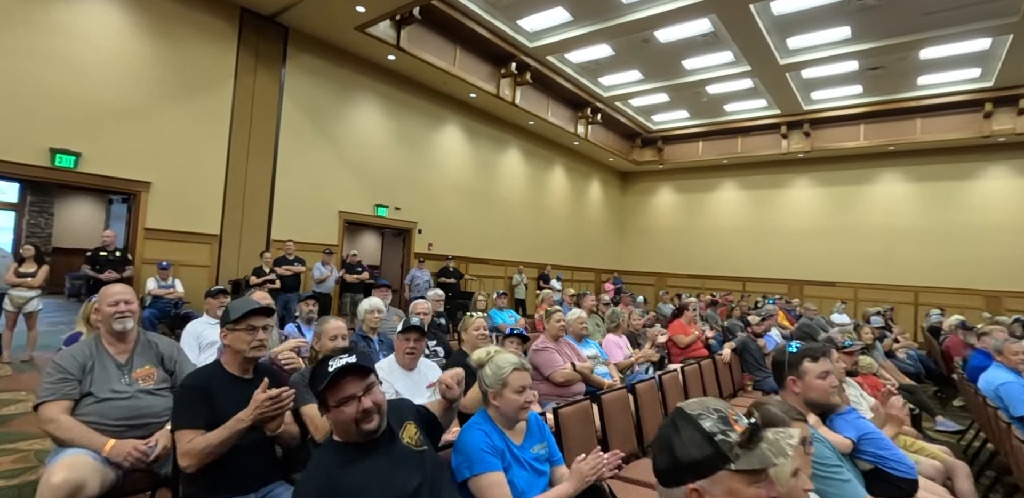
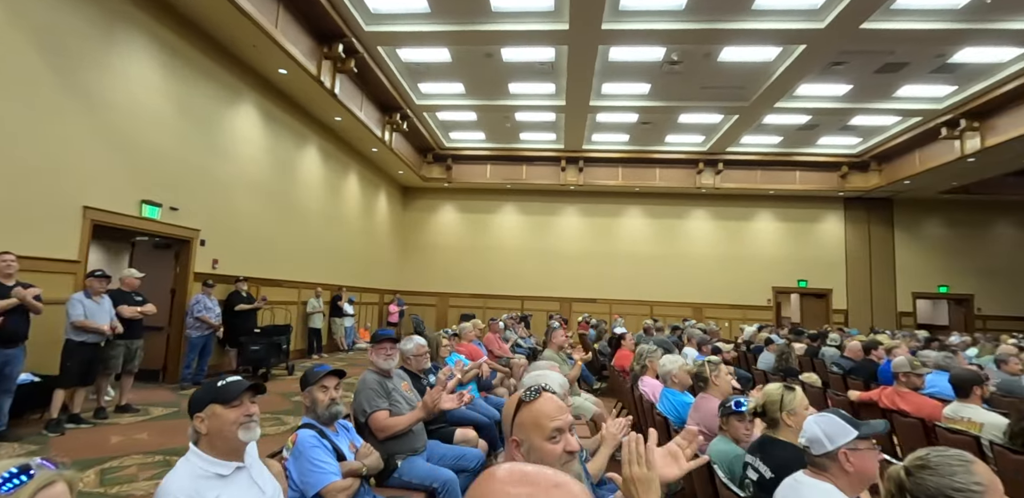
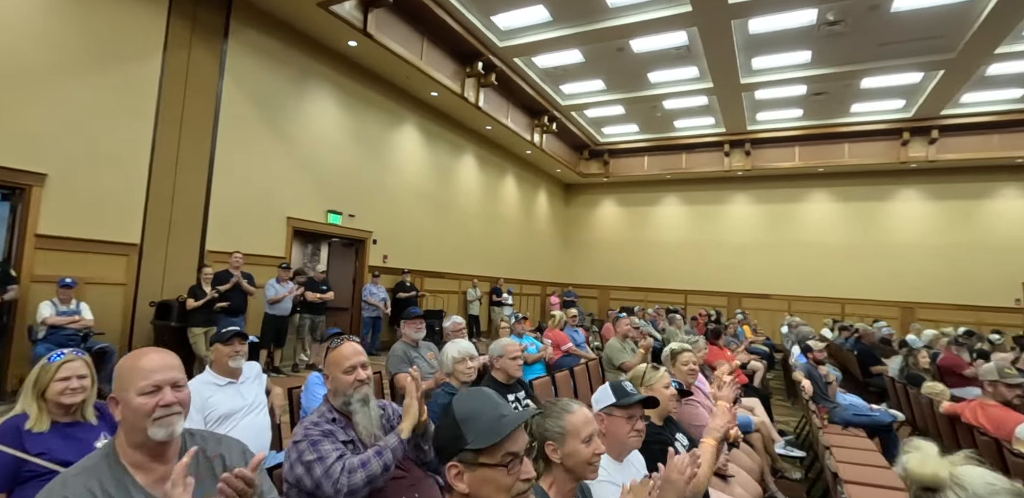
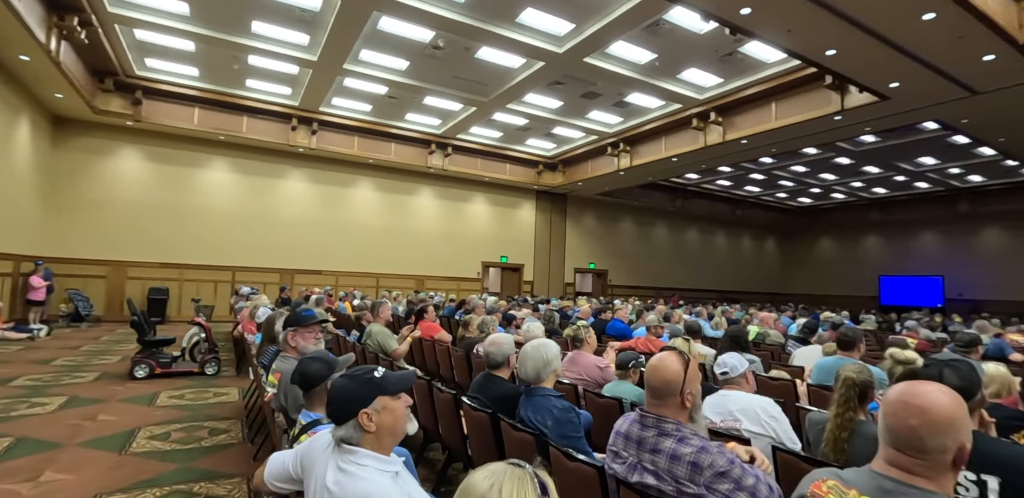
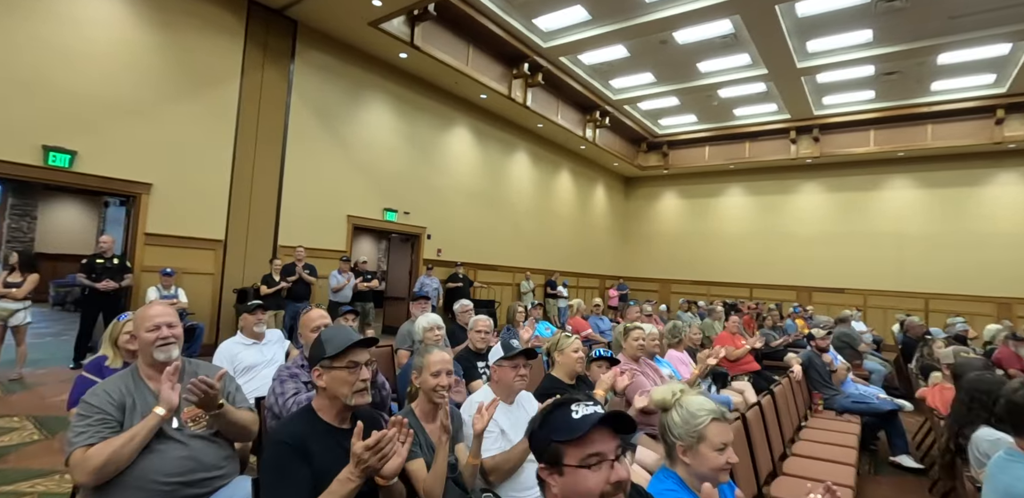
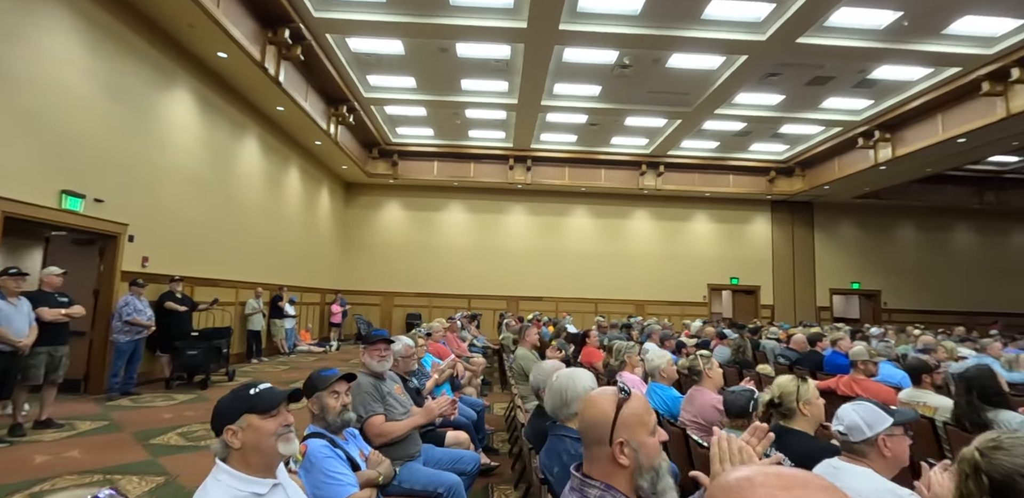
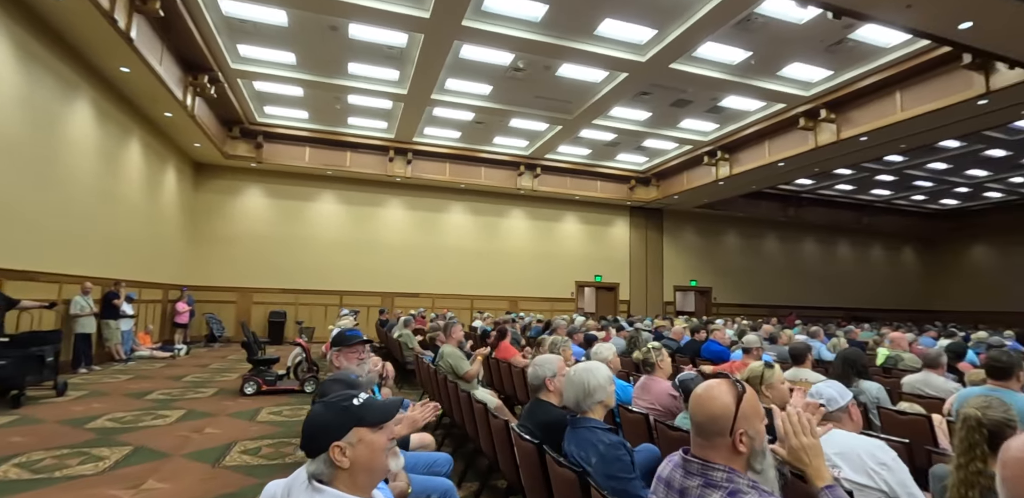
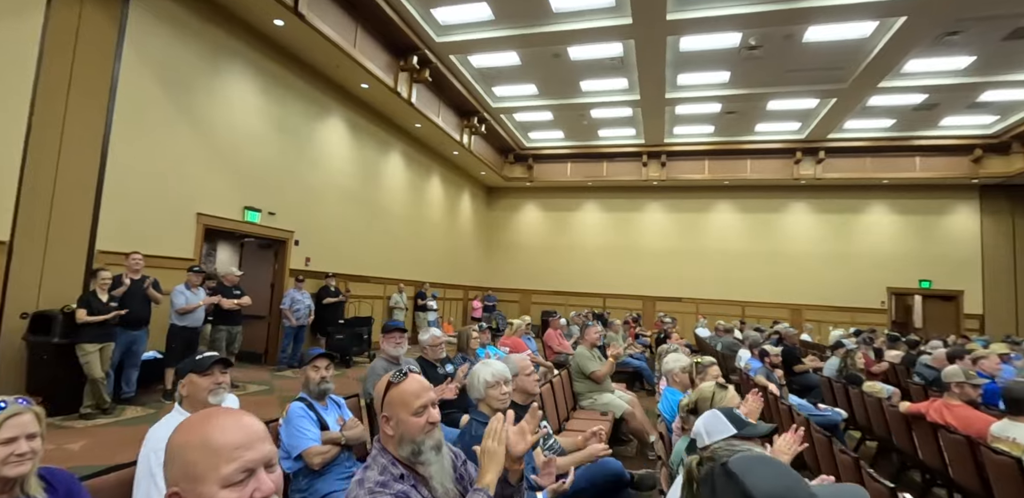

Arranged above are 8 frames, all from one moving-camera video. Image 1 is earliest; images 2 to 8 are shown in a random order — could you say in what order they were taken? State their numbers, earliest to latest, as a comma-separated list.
5, 3, 8, 2, 6, 7, 4
